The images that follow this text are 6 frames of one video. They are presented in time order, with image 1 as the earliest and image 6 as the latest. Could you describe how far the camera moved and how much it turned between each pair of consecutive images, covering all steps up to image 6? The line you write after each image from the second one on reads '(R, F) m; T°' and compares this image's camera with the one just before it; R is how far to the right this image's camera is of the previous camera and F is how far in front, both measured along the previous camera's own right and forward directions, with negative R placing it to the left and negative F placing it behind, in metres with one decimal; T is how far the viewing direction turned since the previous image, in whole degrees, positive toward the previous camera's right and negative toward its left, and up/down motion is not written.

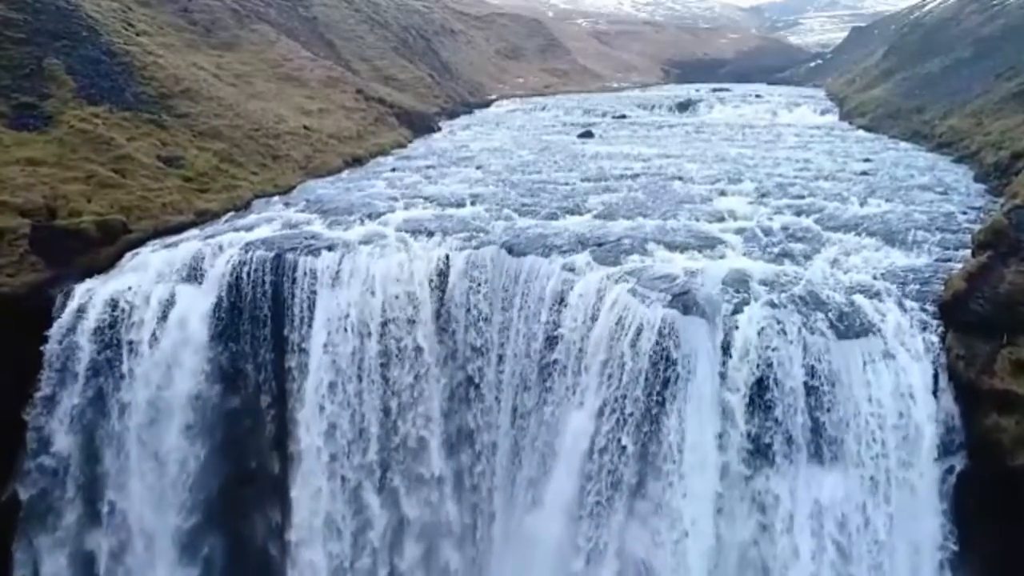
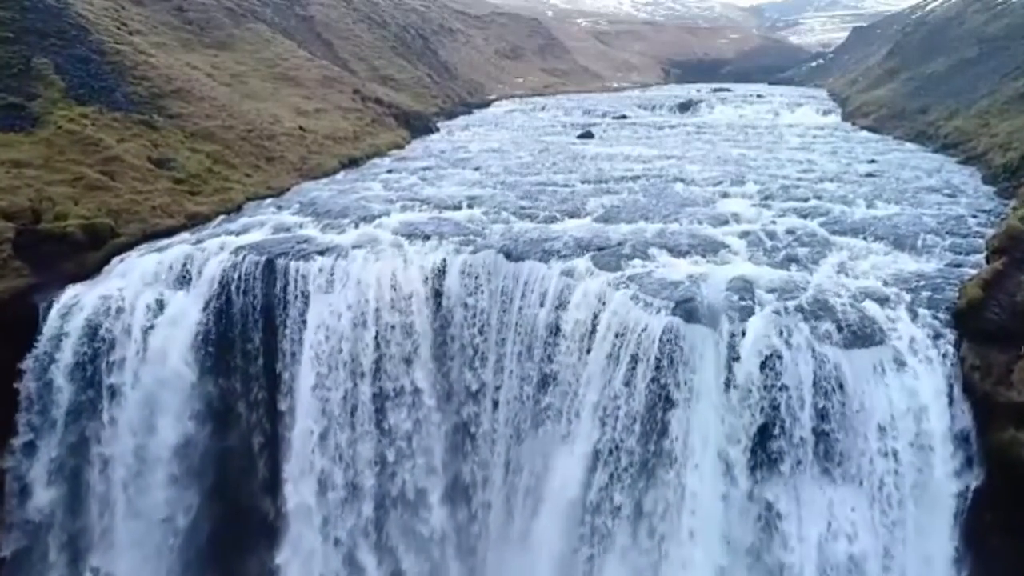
(0.0, +0.9) m; 0°
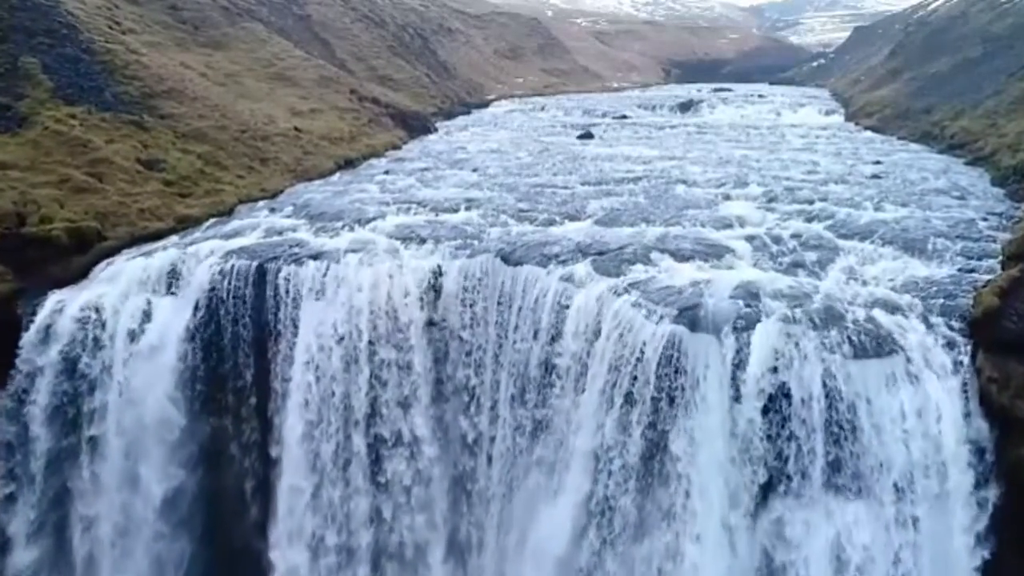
(0.0, +0.9) m; 0°
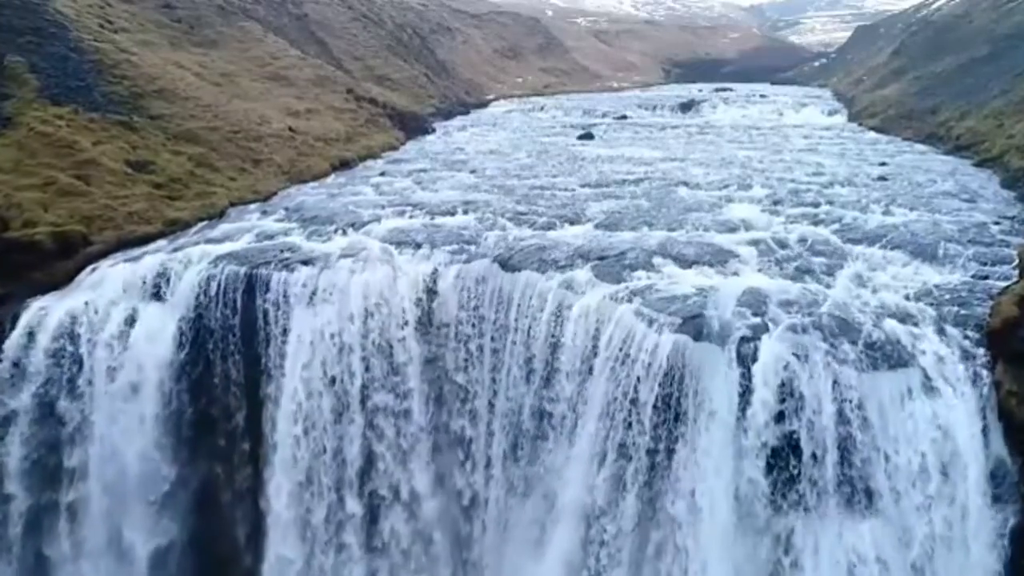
(0.0, +1.0) m; 0°
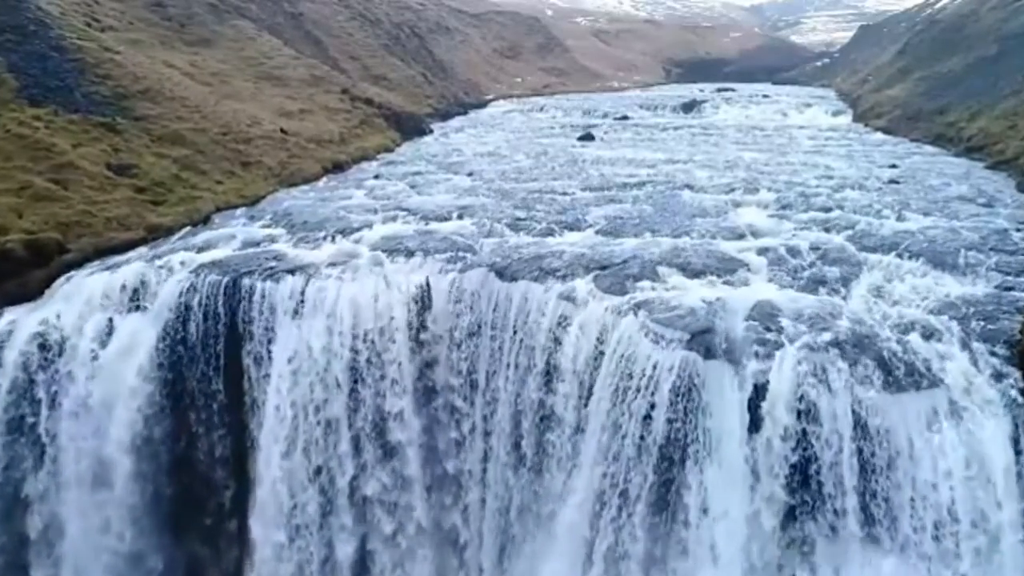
(0.0, +1.5) m; 0°
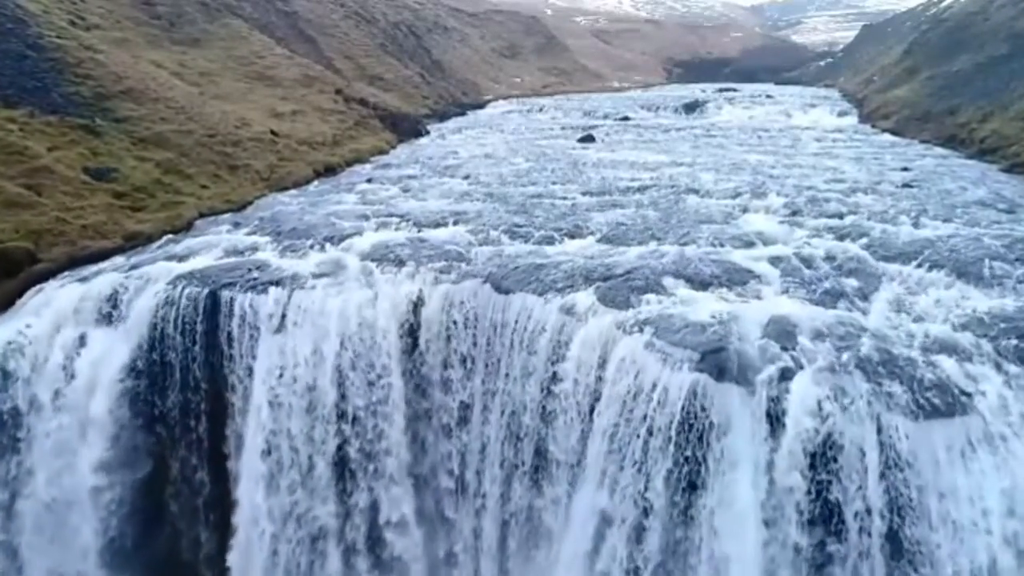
(0.0, +1.6) m; 0°
